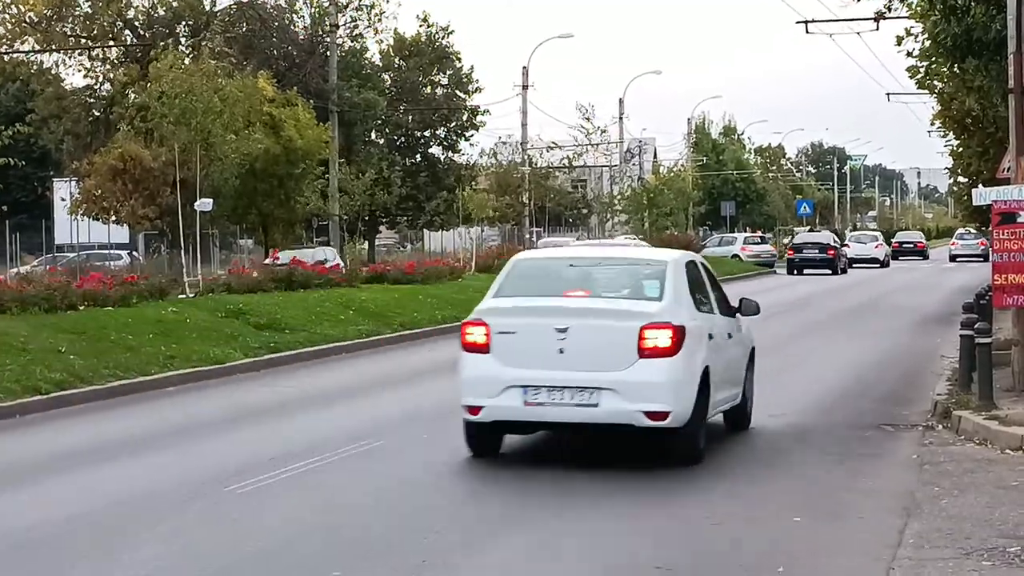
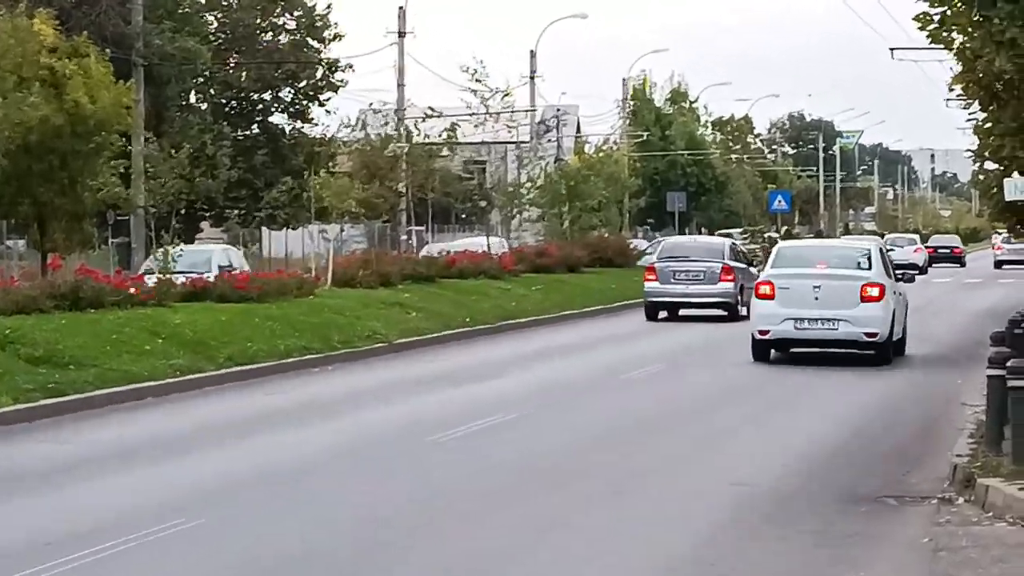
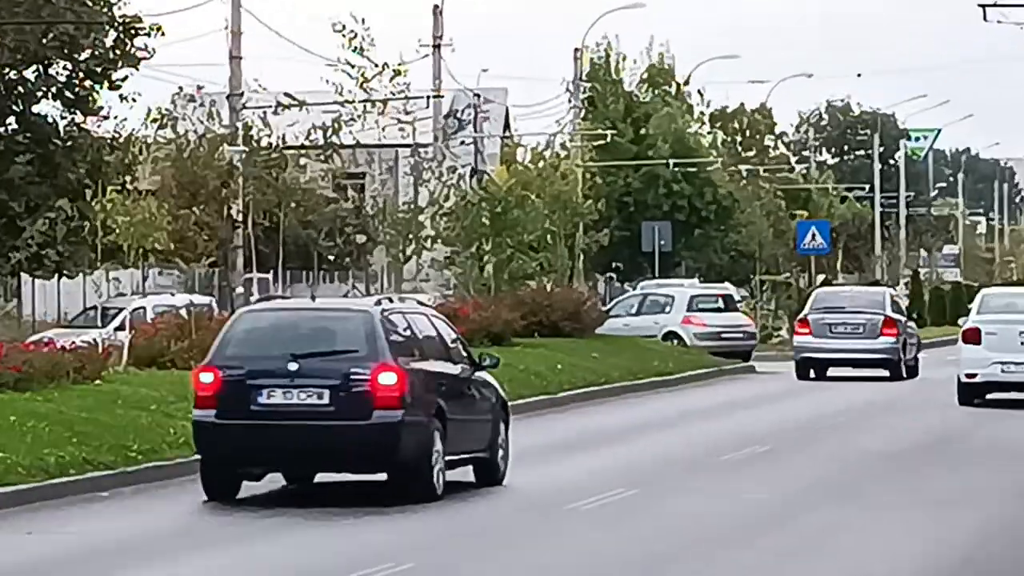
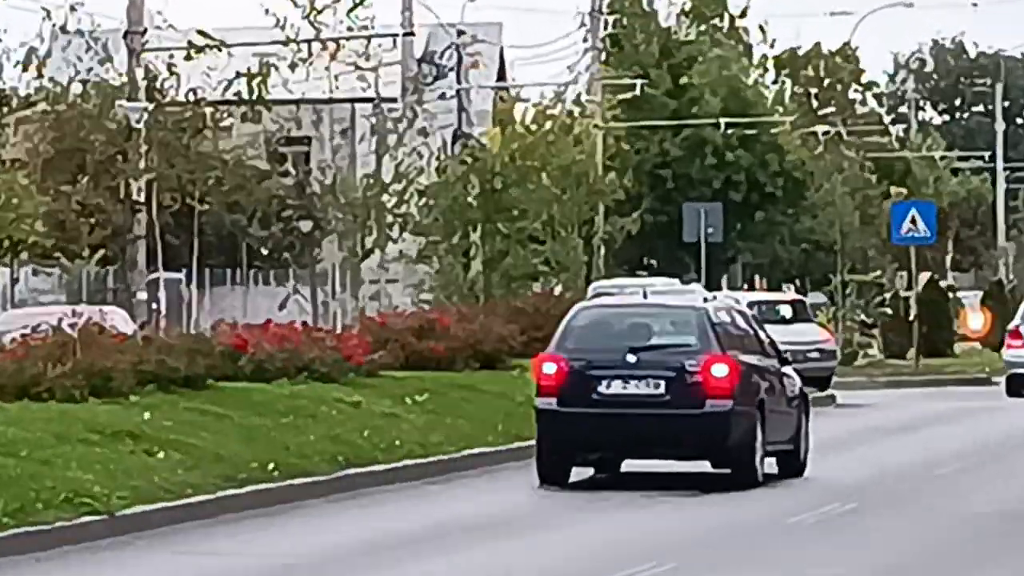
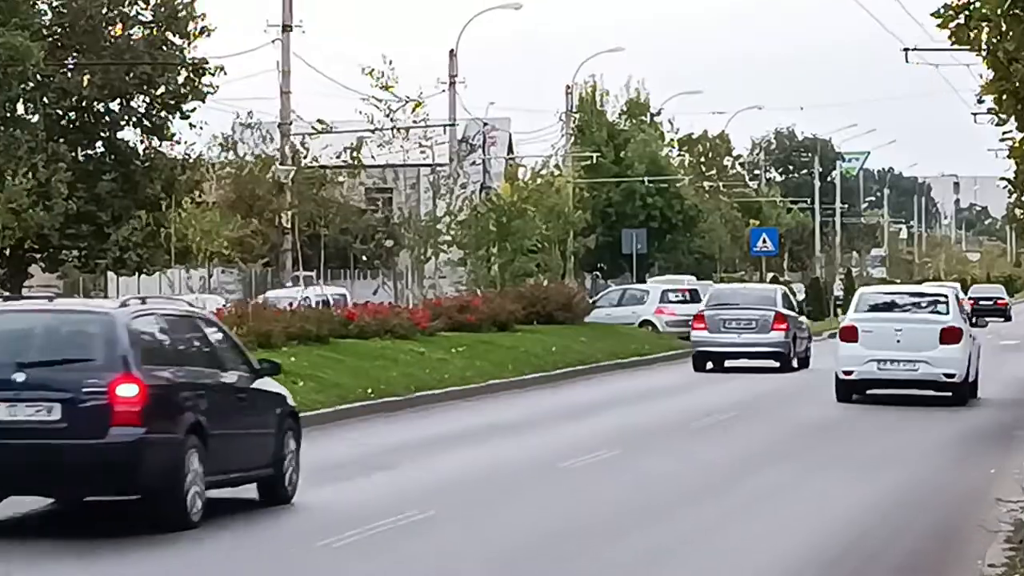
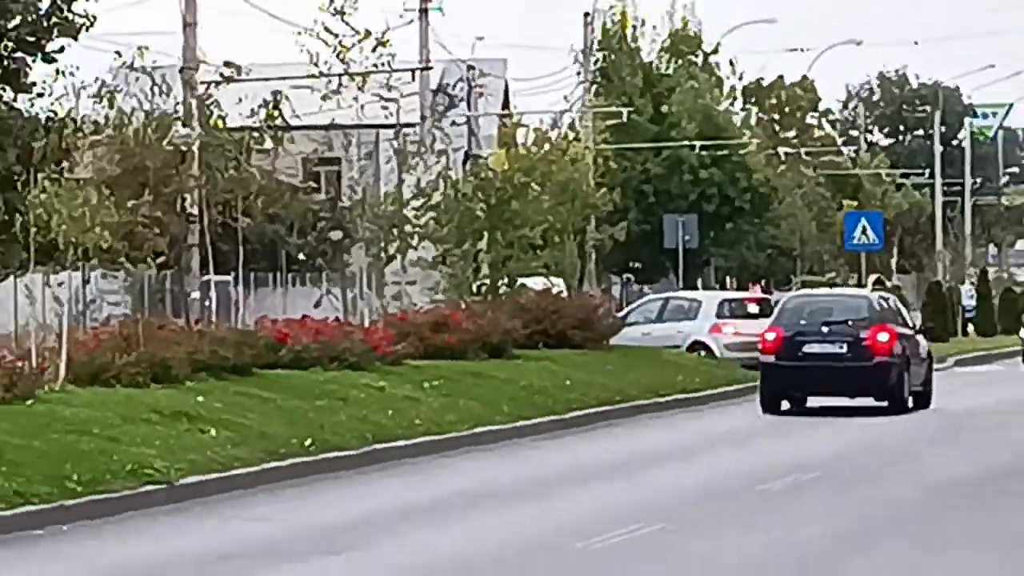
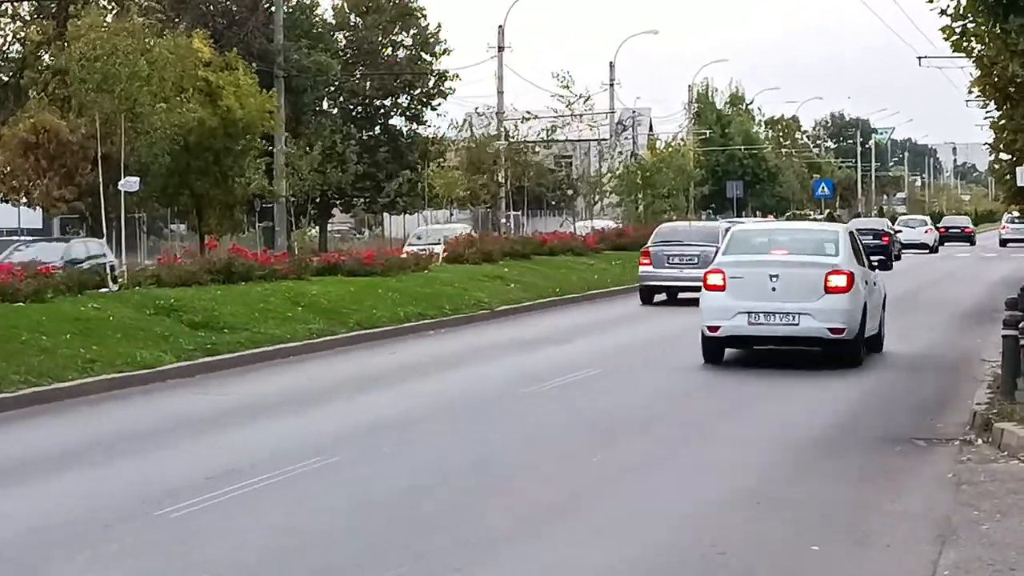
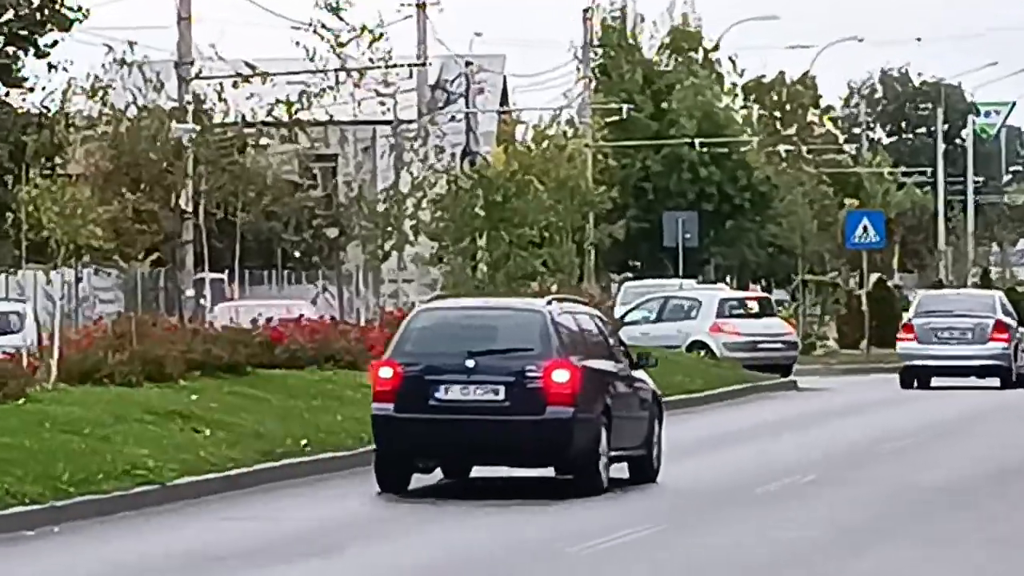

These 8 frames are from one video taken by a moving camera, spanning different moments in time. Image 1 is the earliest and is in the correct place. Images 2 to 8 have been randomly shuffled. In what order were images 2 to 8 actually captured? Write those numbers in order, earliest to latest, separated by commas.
7, 2, 5, 3, 8, 4, 6
